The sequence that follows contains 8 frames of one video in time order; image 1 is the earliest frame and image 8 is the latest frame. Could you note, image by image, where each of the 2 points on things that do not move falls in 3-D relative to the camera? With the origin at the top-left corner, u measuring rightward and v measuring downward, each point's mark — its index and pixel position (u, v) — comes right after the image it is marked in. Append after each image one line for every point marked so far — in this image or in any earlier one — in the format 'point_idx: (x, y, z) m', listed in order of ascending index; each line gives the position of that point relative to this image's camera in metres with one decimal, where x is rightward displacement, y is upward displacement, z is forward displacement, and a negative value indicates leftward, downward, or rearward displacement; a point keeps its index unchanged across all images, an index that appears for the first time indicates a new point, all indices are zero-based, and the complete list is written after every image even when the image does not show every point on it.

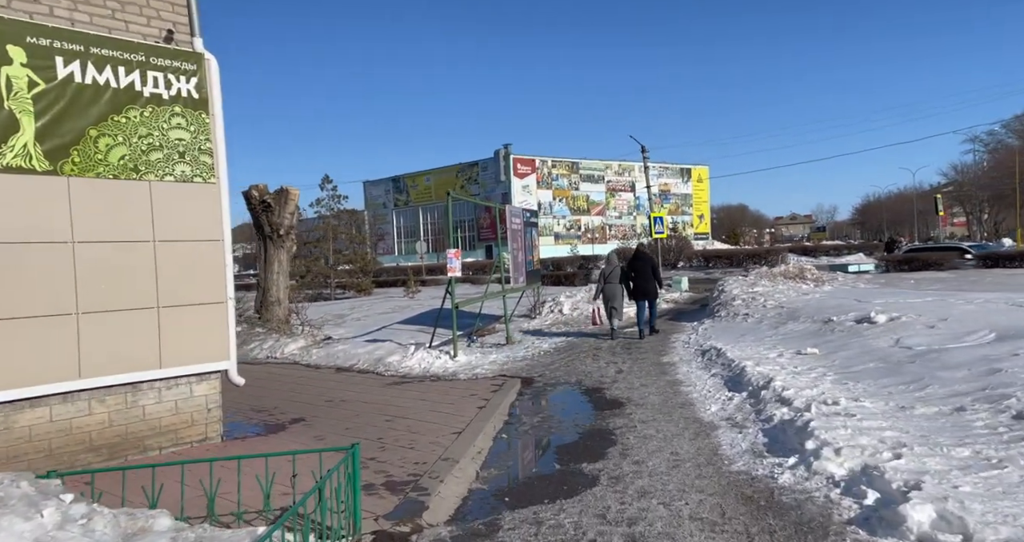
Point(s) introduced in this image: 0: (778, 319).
0: (+4.9, -0.9, +11.3) m
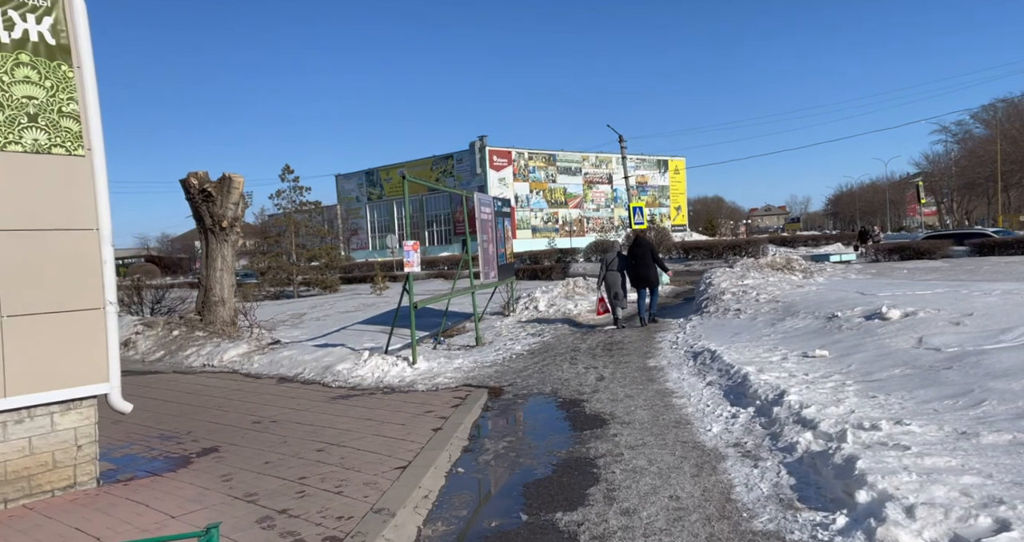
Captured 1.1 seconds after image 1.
0: (+4.3, -0.8, +10.2) m
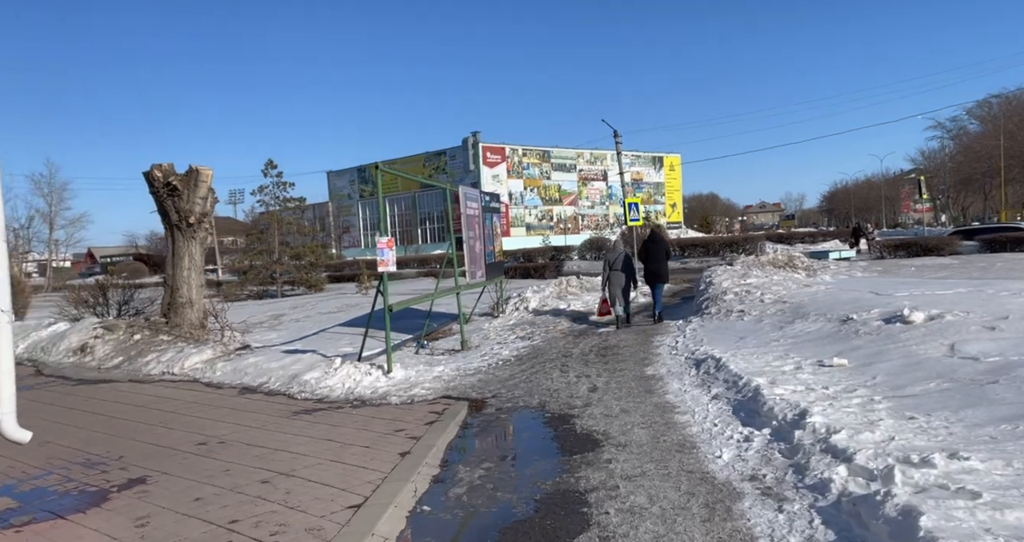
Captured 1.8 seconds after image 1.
0: (+4.1, -0.7, +9.4) m
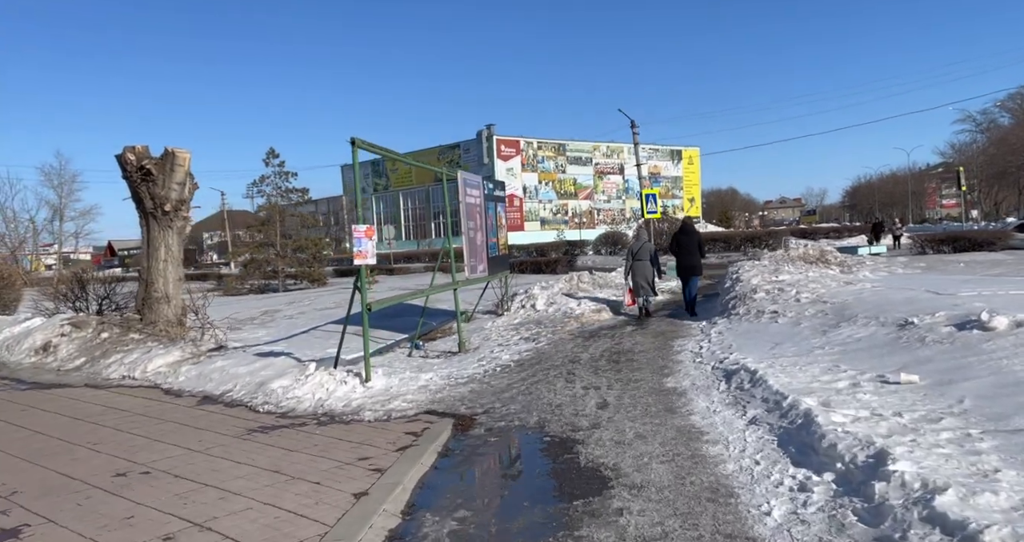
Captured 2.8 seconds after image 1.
0: (+4.1, -0.7, +8.1) m
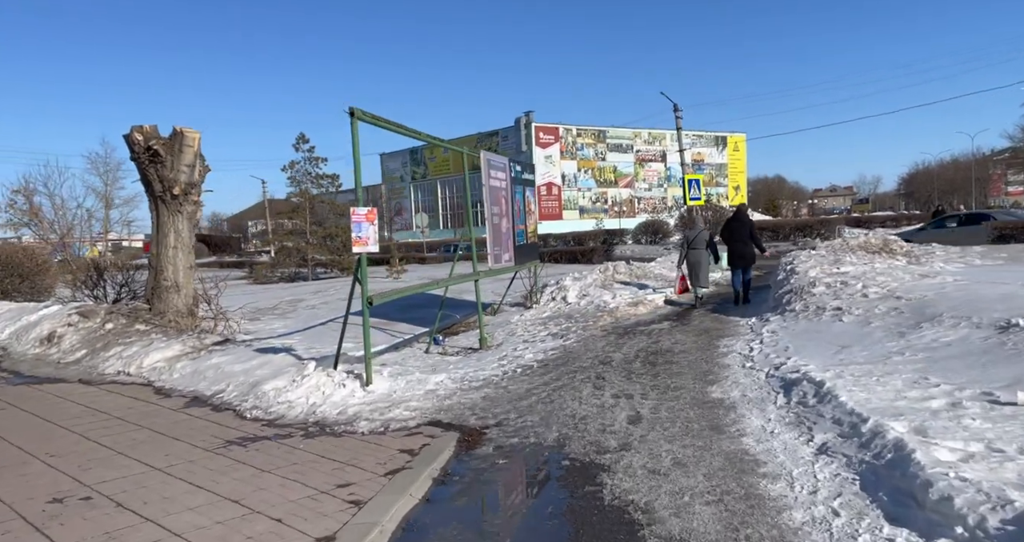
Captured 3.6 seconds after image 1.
0: (+4.4, -0.6, +6.9) m
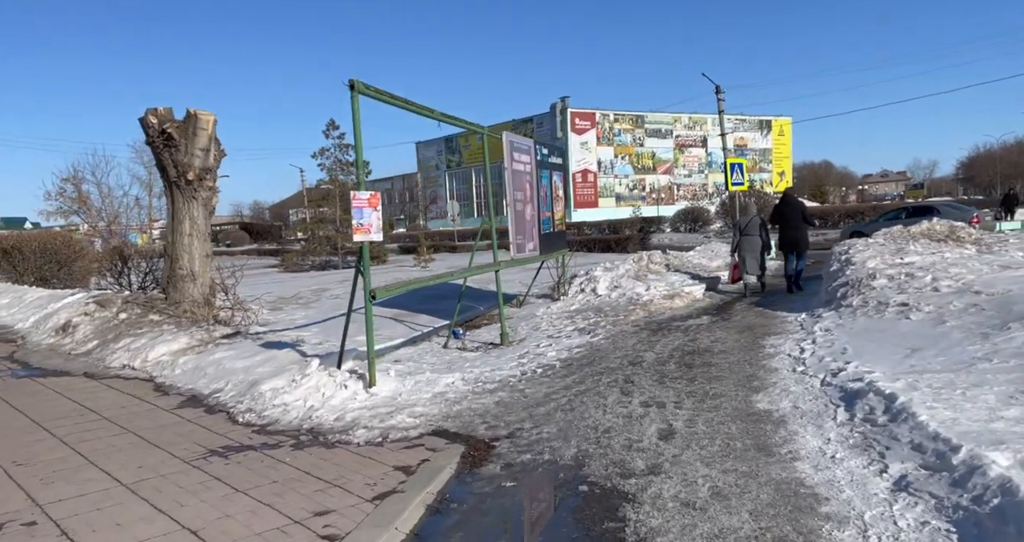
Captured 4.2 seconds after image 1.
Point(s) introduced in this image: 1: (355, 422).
0: (+4.6, -0.5, +6.0) m
1: (-1.3, -1.3, +5.3) m
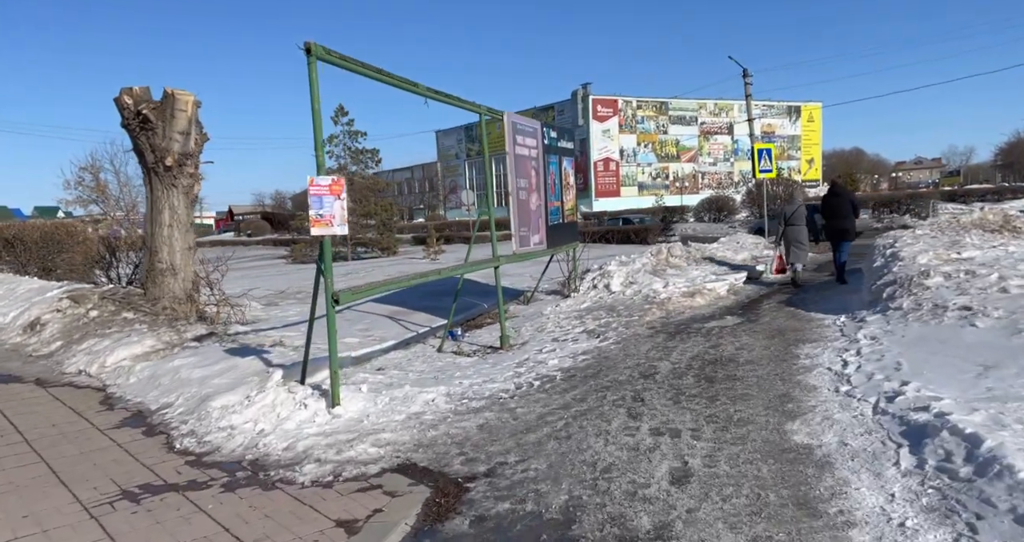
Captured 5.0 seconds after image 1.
0: (+4.5, -0.5, +4.9) m
1: (-1.5, -1.3, +4.4) m
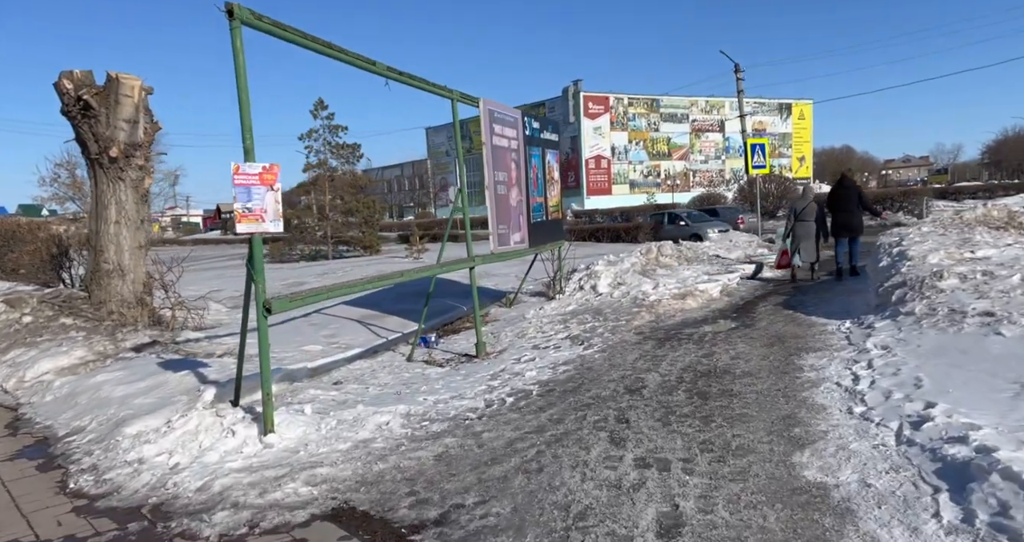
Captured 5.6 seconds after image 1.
0: (+4.2, -0.5, +4.3) m
1: (-1.7, -1.3, +3.7) m
